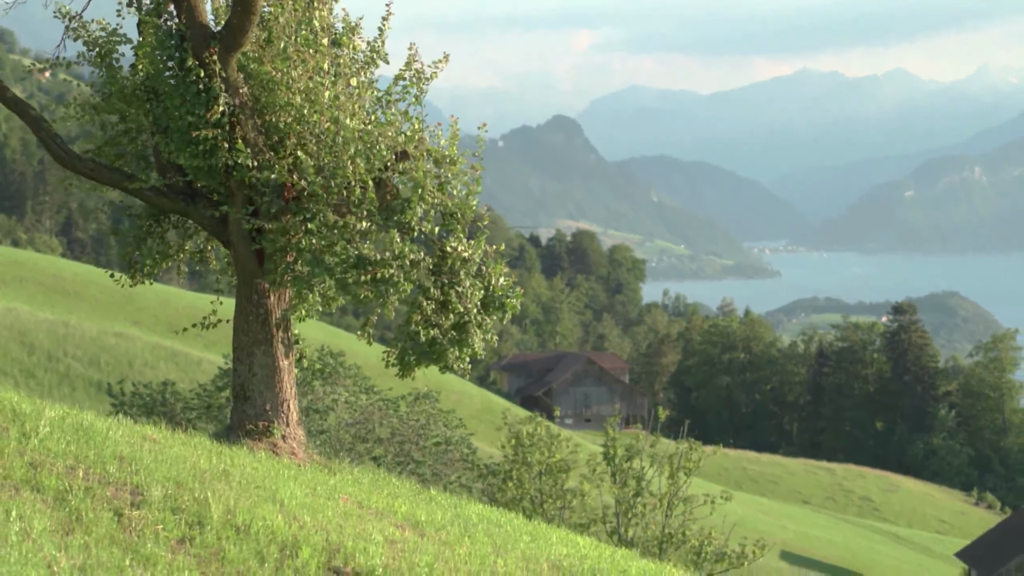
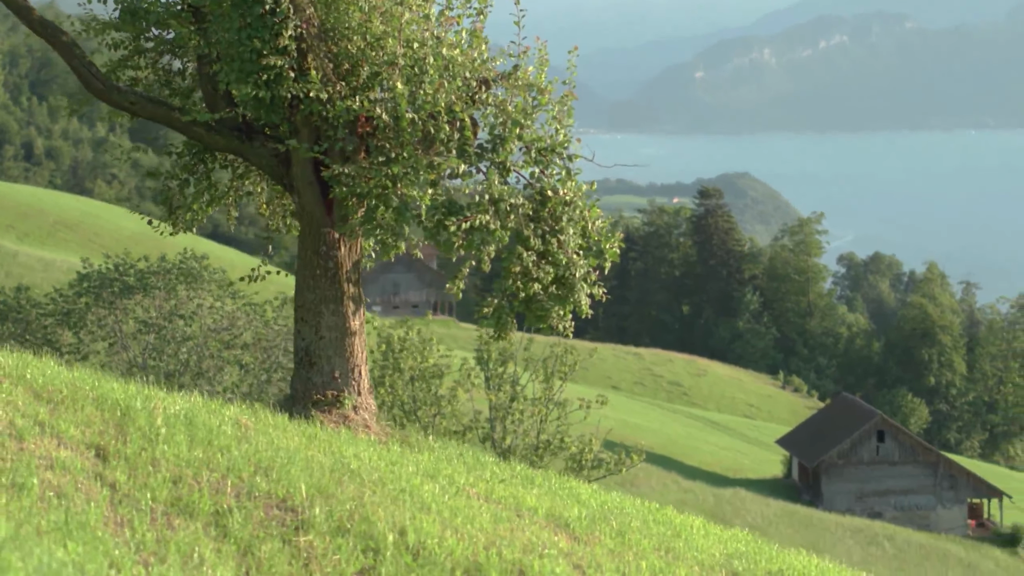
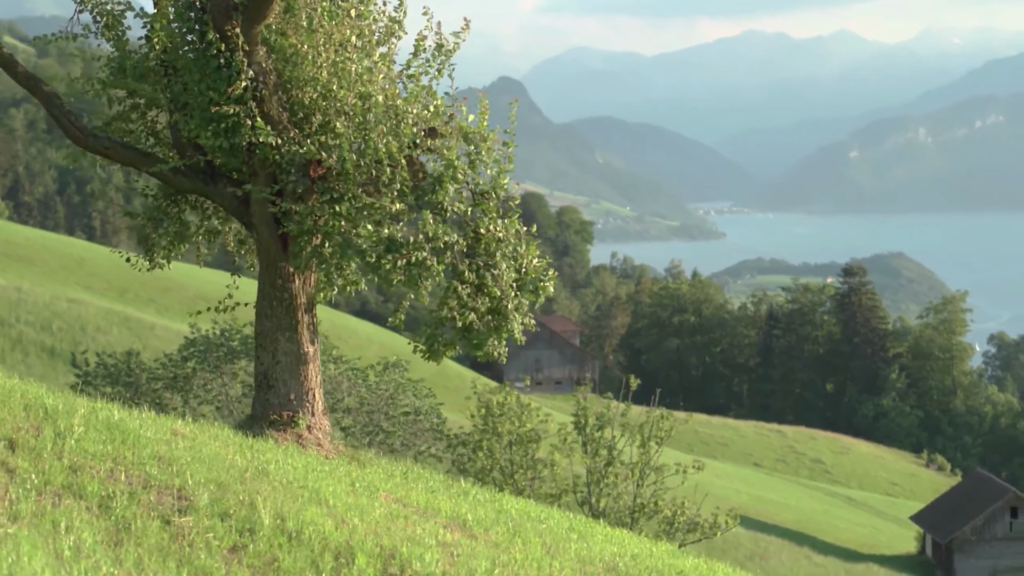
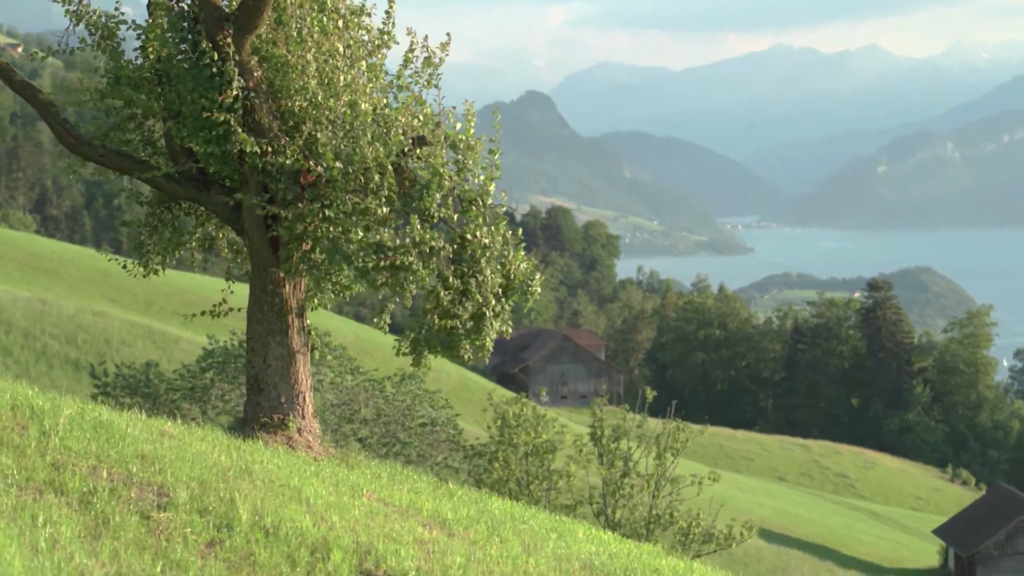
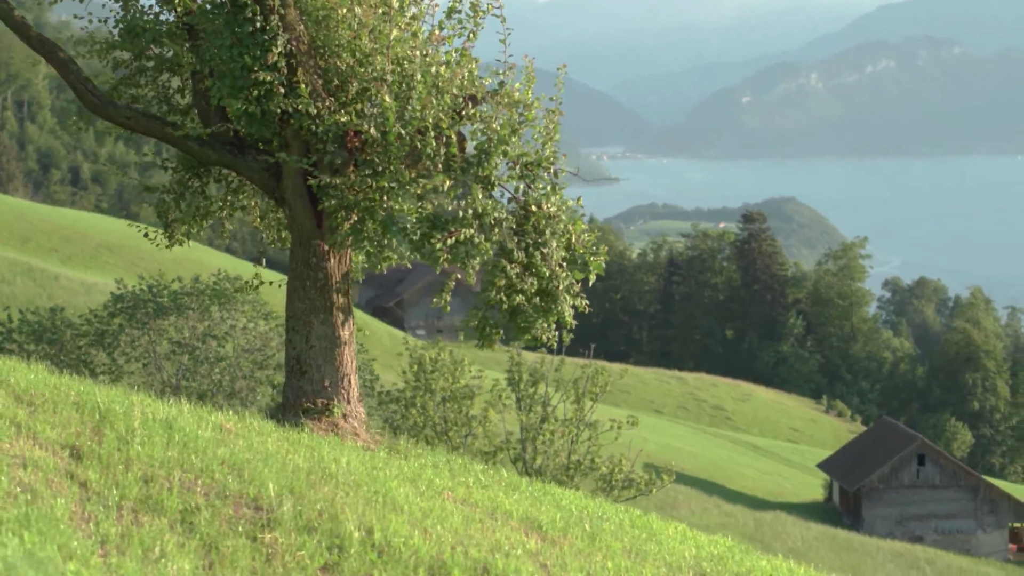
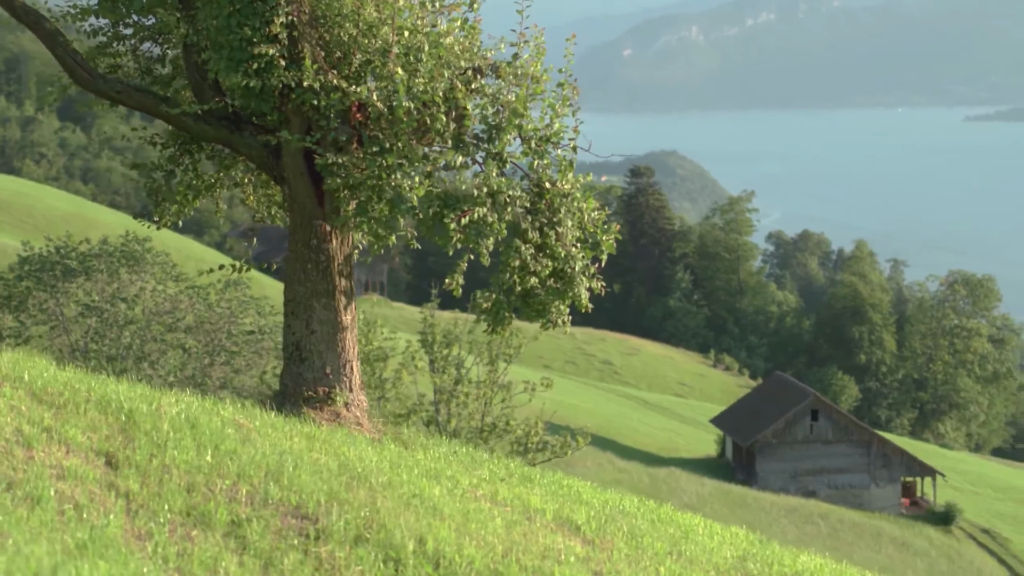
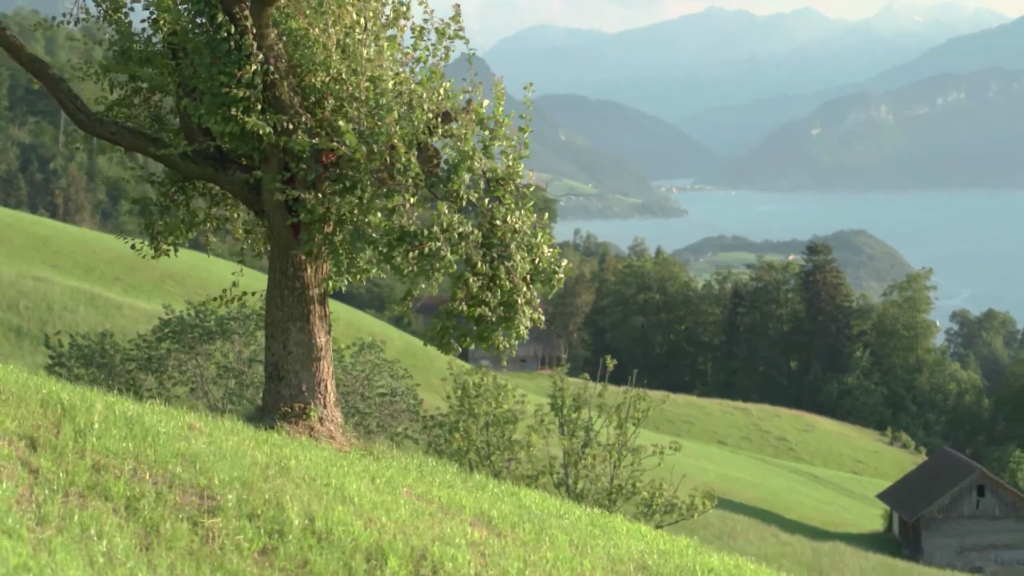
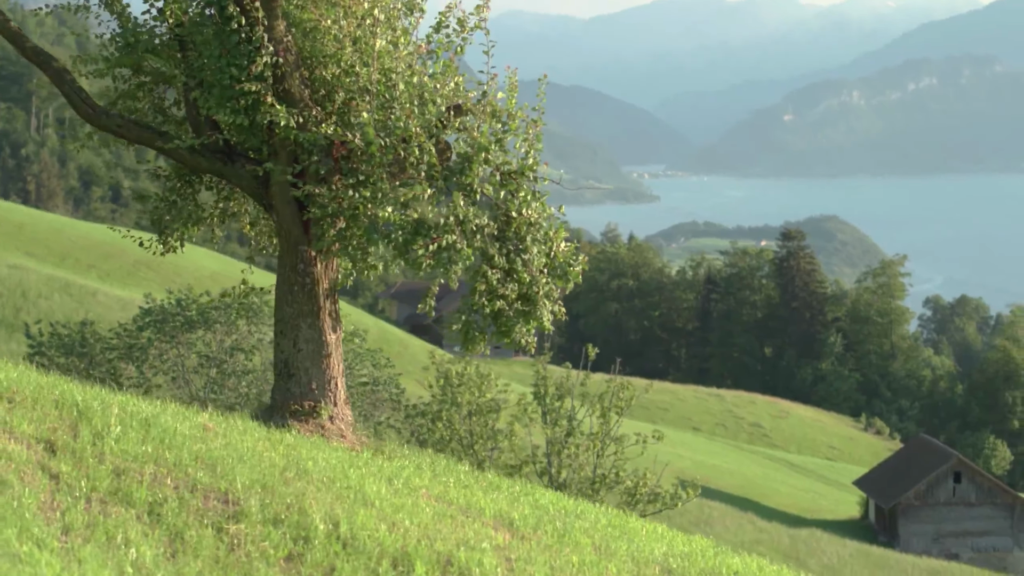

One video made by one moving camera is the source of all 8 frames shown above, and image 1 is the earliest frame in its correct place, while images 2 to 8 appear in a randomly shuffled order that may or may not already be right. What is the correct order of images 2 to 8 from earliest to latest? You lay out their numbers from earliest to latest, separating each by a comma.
4, 3, 7, 8, 5, 2, 6
